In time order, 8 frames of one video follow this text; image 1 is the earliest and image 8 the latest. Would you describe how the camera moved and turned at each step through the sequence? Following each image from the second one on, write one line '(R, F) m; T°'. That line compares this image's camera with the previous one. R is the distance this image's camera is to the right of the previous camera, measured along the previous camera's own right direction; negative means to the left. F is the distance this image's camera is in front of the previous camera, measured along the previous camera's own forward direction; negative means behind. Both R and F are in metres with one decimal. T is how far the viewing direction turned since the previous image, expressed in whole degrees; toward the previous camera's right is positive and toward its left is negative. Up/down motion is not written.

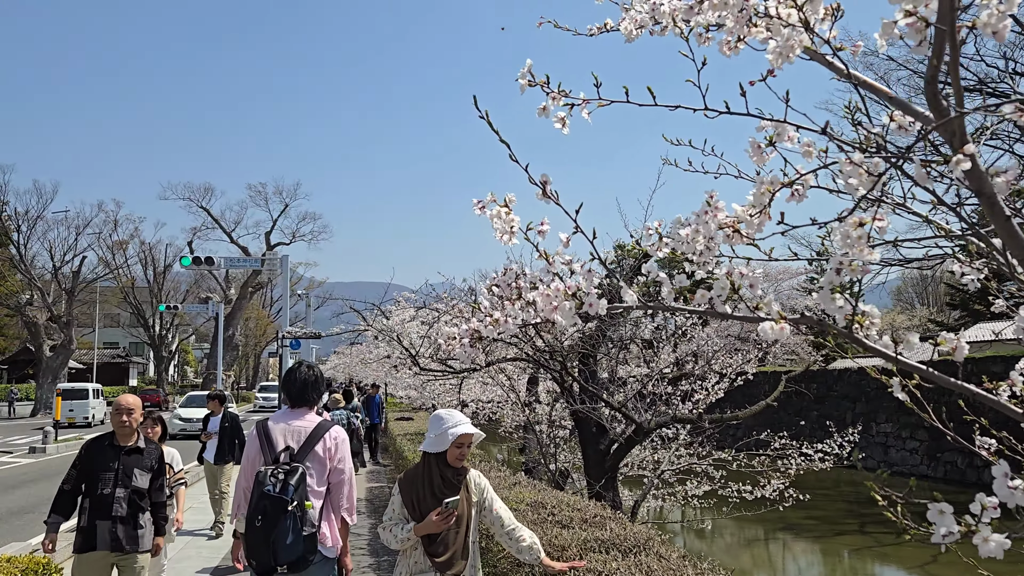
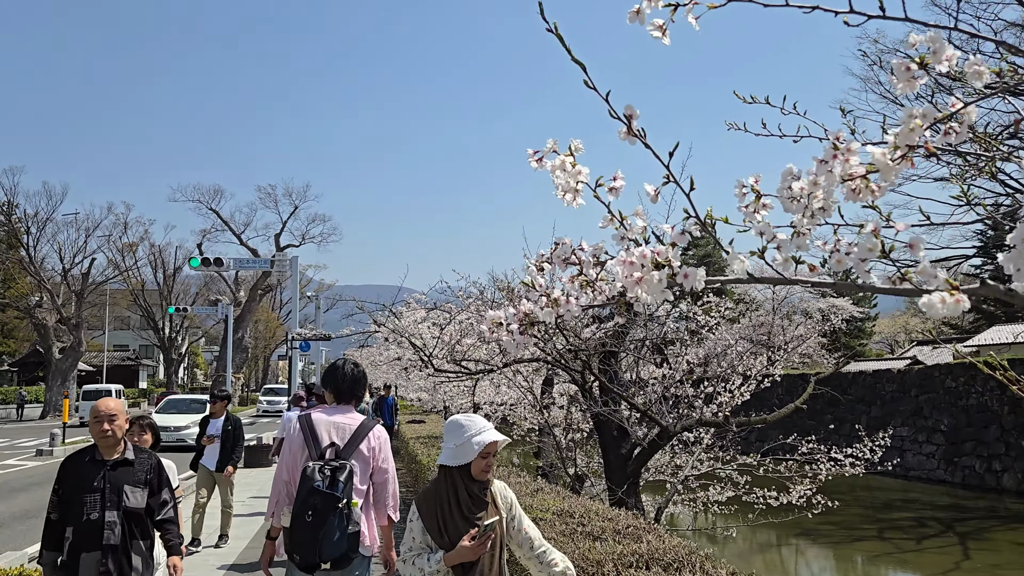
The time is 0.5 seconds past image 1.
(-0.1, +0.3) m; -1°
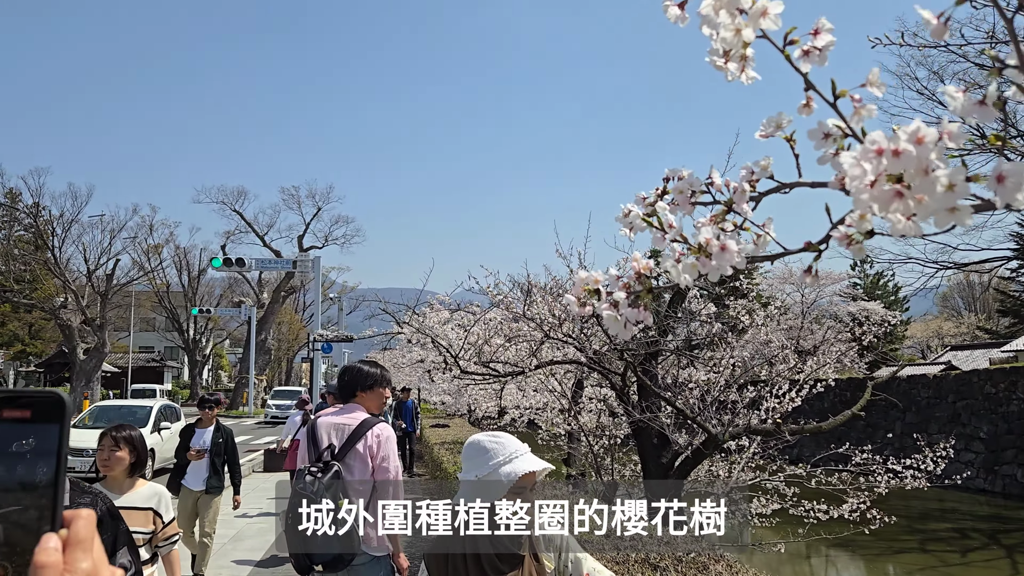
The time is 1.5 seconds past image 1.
(-0.1, +0.4) m; -2°
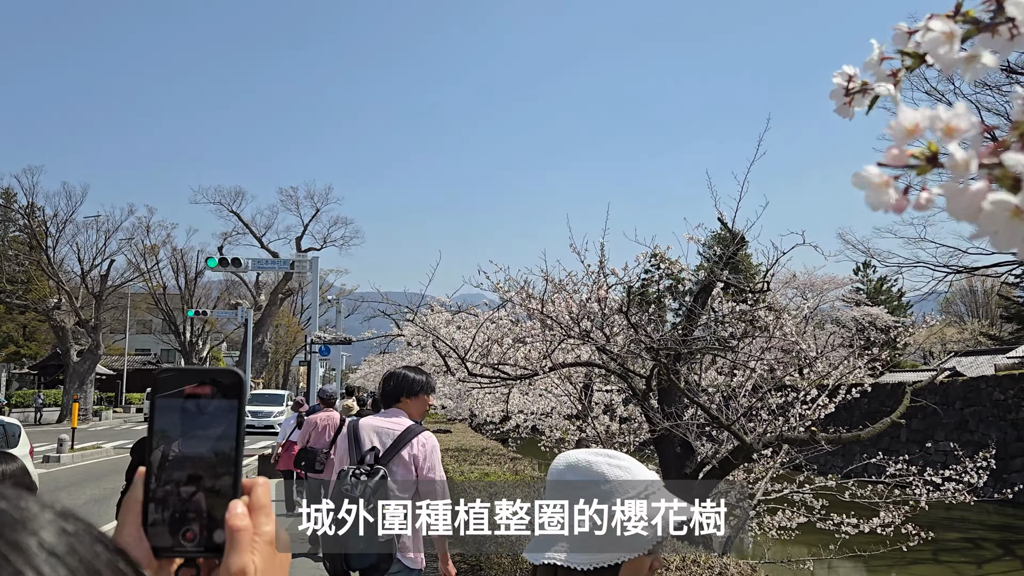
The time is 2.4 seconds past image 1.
(-0.1, +0.4) m; 0°
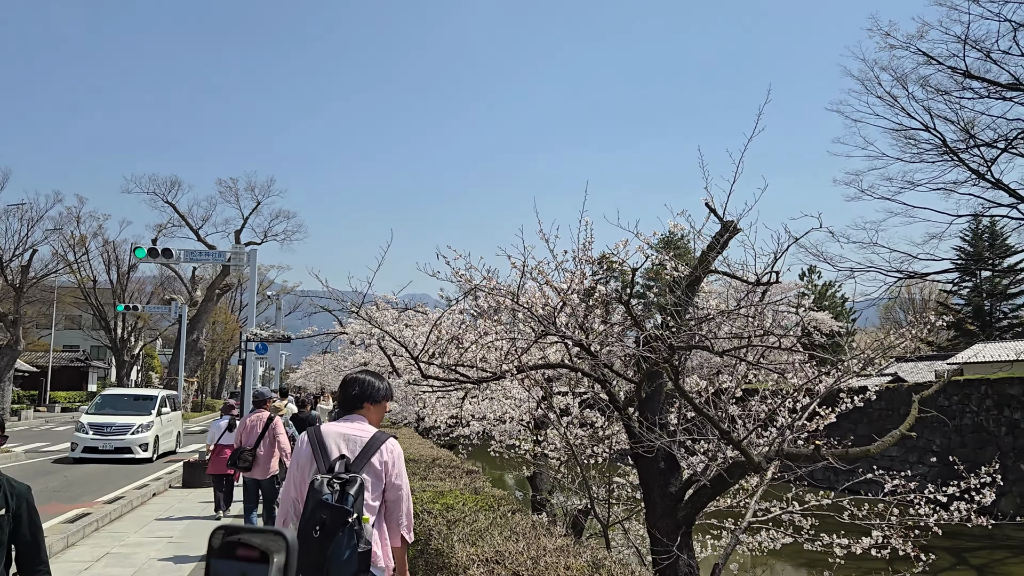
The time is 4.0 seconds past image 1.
(-0.1, +0.8) m; +4°
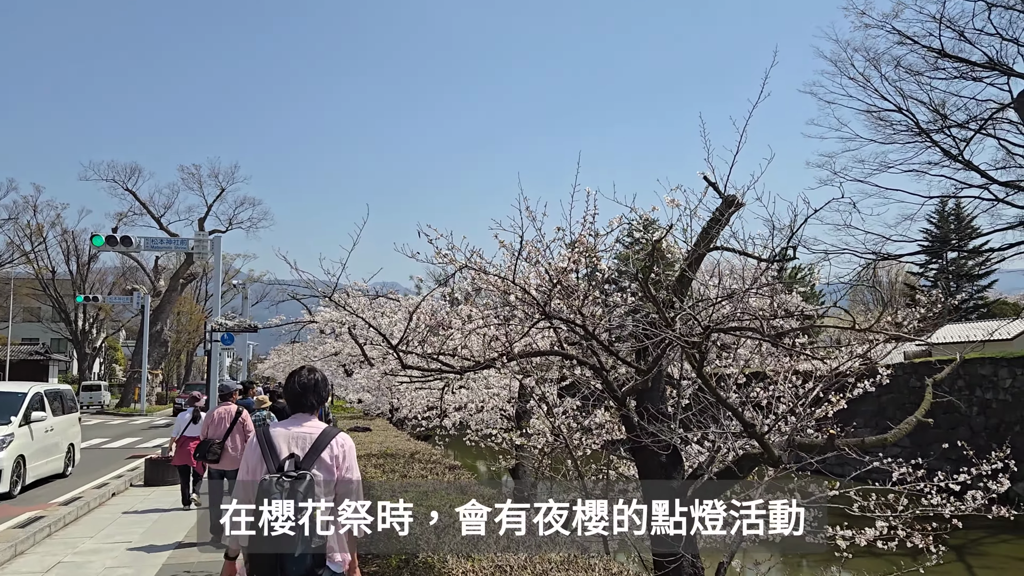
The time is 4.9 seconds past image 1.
(-0.1, +0.4) m; +2°
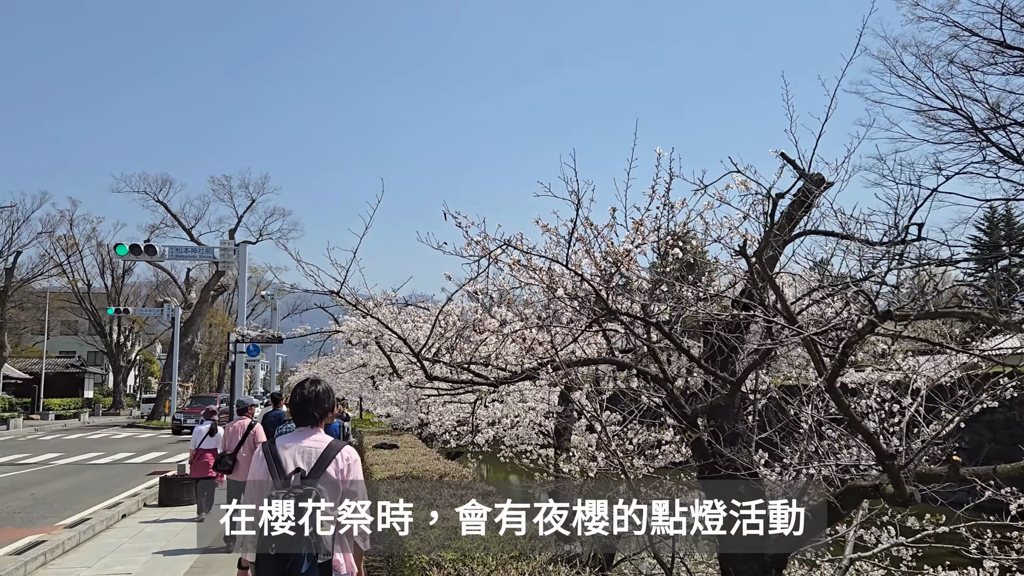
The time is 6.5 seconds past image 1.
(-0.1, +0.7) m; -2°
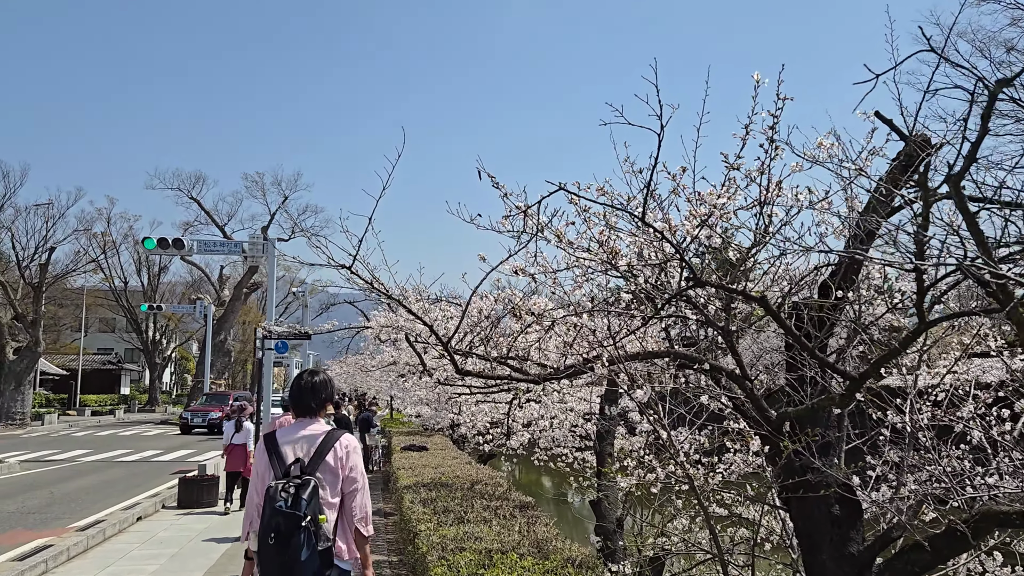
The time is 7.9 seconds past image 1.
(-0.1, +0.6) m; -2°
